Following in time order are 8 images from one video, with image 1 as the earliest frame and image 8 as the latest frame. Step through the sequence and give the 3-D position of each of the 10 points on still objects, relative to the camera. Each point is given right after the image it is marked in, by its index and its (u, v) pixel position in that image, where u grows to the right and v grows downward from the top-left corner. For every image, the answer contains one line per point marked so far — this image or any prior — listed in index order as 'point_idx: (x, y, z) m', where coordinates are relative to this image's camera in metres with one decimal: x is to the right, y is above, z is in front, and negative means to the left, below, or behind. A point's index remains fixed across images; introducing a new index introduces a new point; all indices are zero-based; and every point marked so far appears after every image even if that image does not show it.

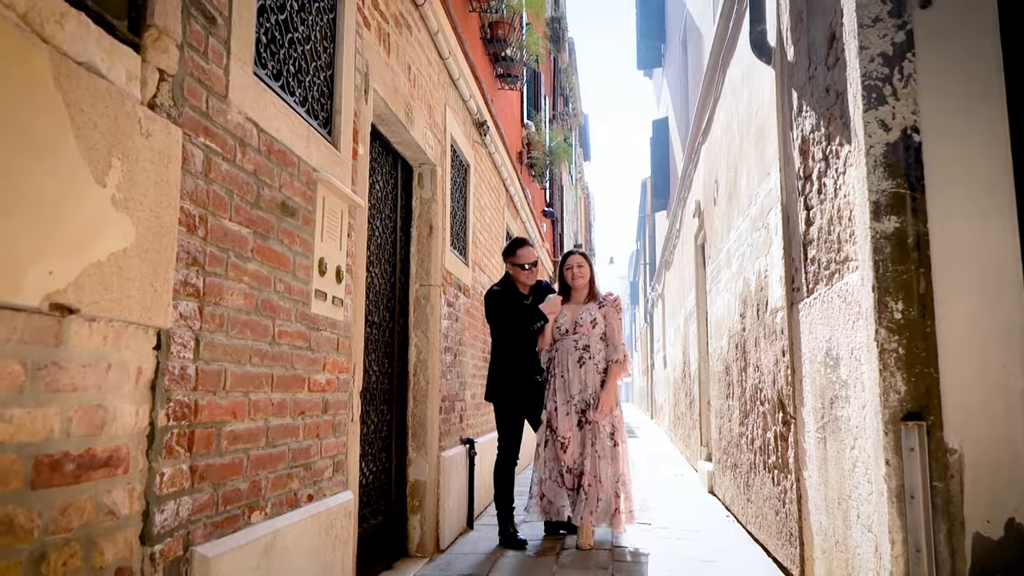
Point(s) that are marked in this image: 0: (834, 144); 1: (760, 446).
0: (+1.3, +0.6, +3.2) m
1: (+1.6, -1.0, +4.9) m
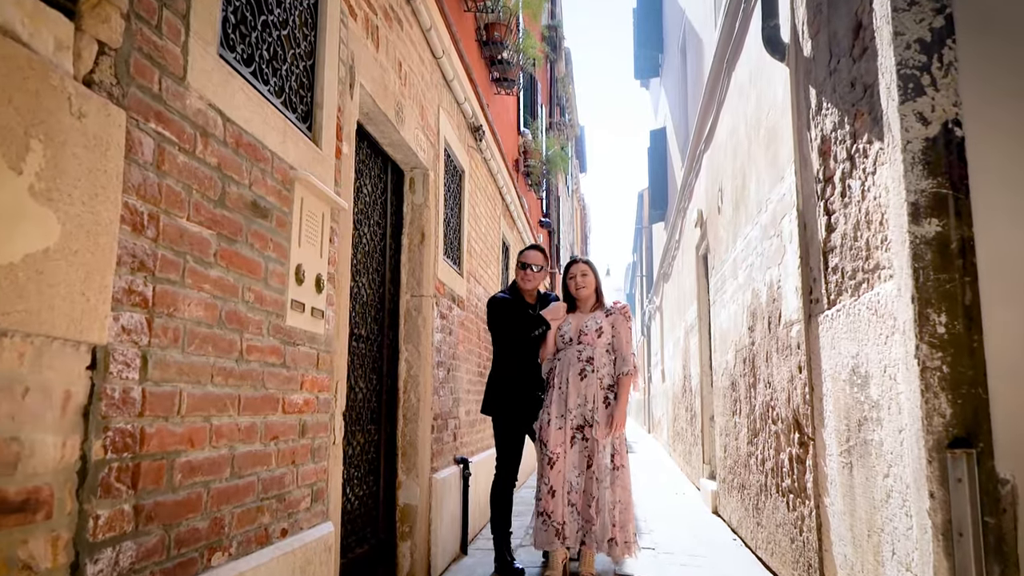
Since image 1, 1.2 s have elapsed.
0: (+1.3, +0.6, +3.0) m
1: (+1.5, -1.1, +4.7) m
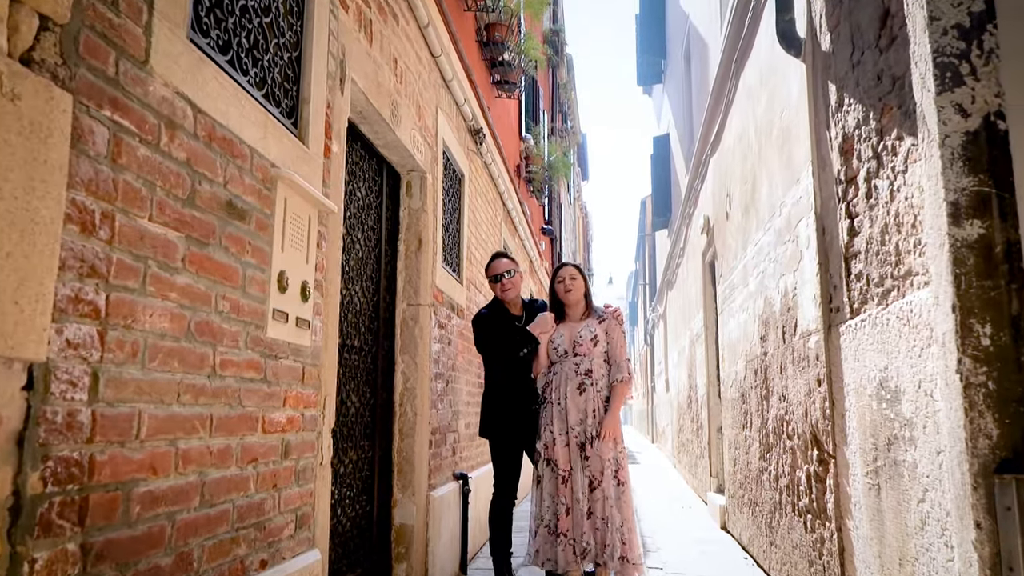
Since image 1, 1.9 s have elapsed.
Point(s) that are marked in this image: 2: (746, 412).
0: (+1.3, +0.5, +2.8) m
1: (+1.6, -1.1, +4.4) m
2: (+1.7, -0.9, +5.8) m
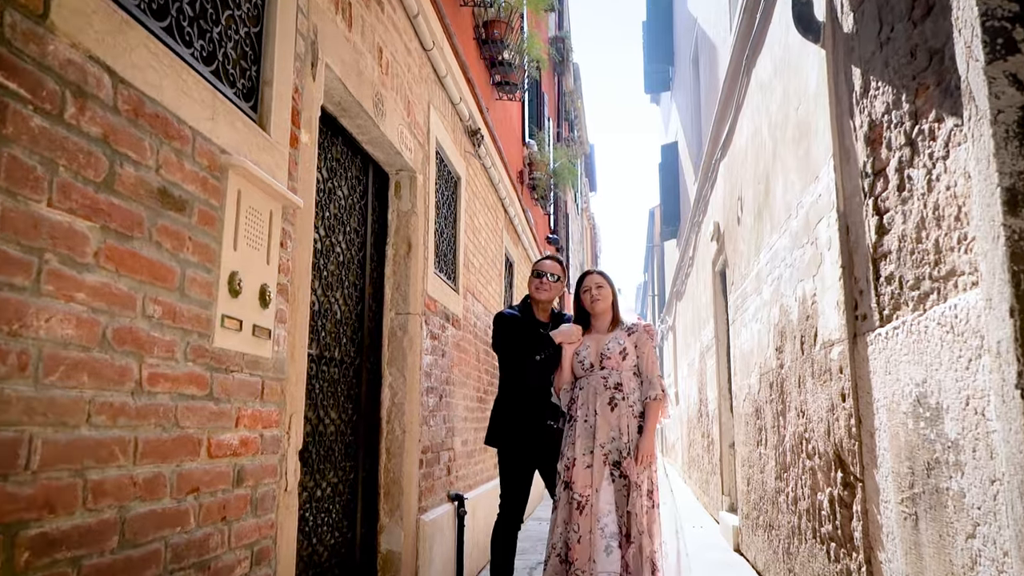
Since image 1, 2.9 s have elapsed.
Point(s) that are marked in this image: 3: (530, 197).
0: (+1.3, +0.5, +2.4) m
1: (+1.5, -1.2, +4.1) m
2: (+1.7, -1.0, +5.5) m
3: (+0.2, +1.2, +10.1) m
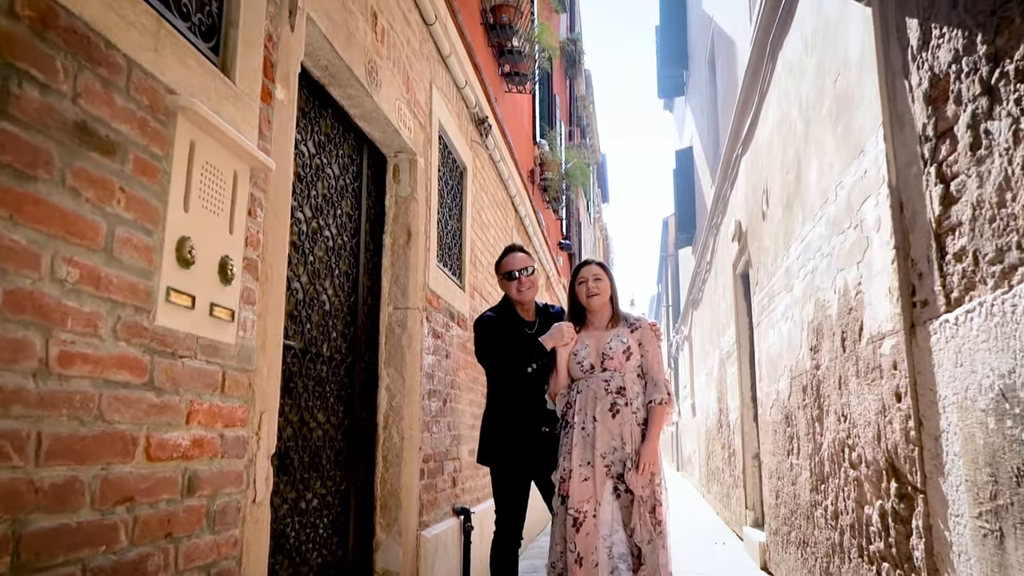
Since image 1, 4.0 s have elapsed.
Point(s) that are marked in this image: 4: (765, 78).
0: (+1.3, +0.6, +2.0) m
1: (+1.6, -1.1, +3.7) m
2: (+1.8, -1.0, +5.0) m
3: (+0.4, +1.1, +9.7) m
4: (+1.9, +1.6, +5.9) m
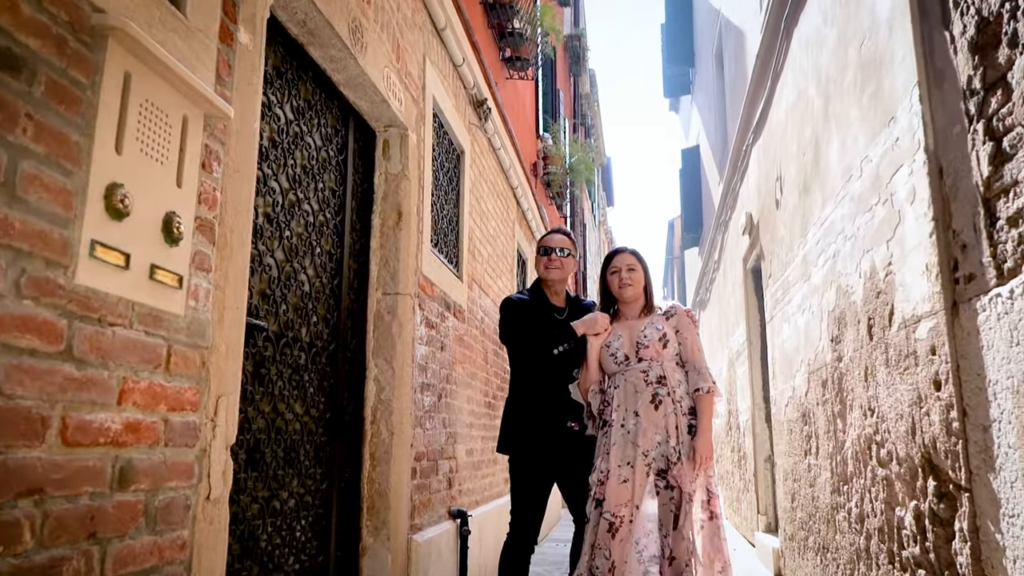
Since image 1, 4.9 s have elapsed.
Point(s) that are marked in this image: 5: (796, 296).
0: (+1.3, +0.7, +1.8) m
1: (+1.6, -1.0, +3.4) m
2: (+1.8, -0.9, +4.7) m
3: (+0.4, +1.1, +9.4) m
4: (+1.9, +1.6, +5.6) m
5: (+1.8, -0.1, +5.0) m
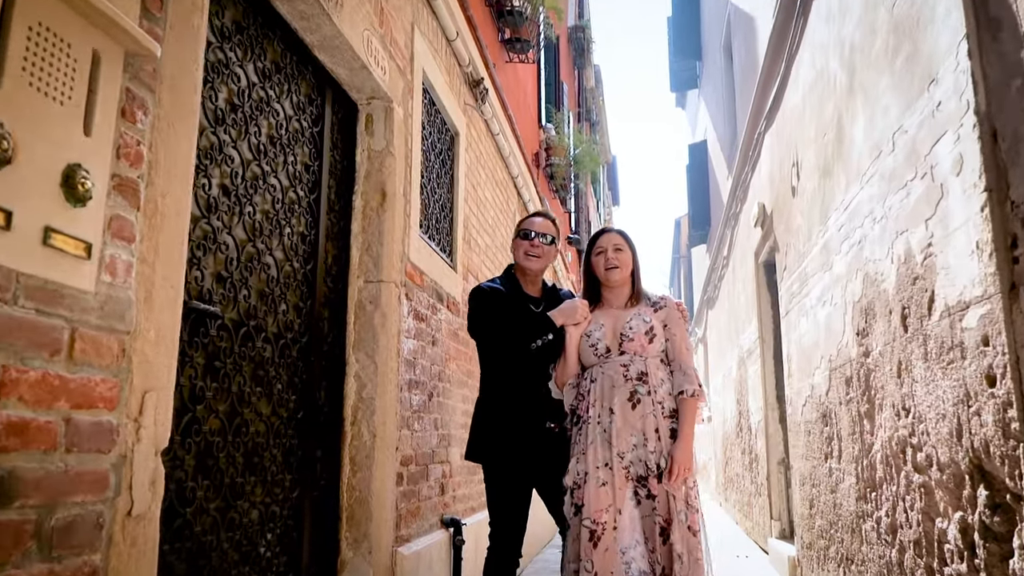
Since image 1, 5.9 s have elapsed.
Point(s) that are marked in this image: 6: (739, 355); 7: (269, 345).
0: (+1.2, +0.7, +1.4) m
1: (+1.6, -1.0, +3.0) m
2: (+1.8, -0.8, +4.4) m
3: (+0.4, +1.2, +9.1) m
4: (+1.9, +1.7, +5.2) m
5: (+1.8, 0.0, +4.7) m
6: (+2.6, -0.8, +8.9) m
7: (-0.8, -0.2, +2.5) m
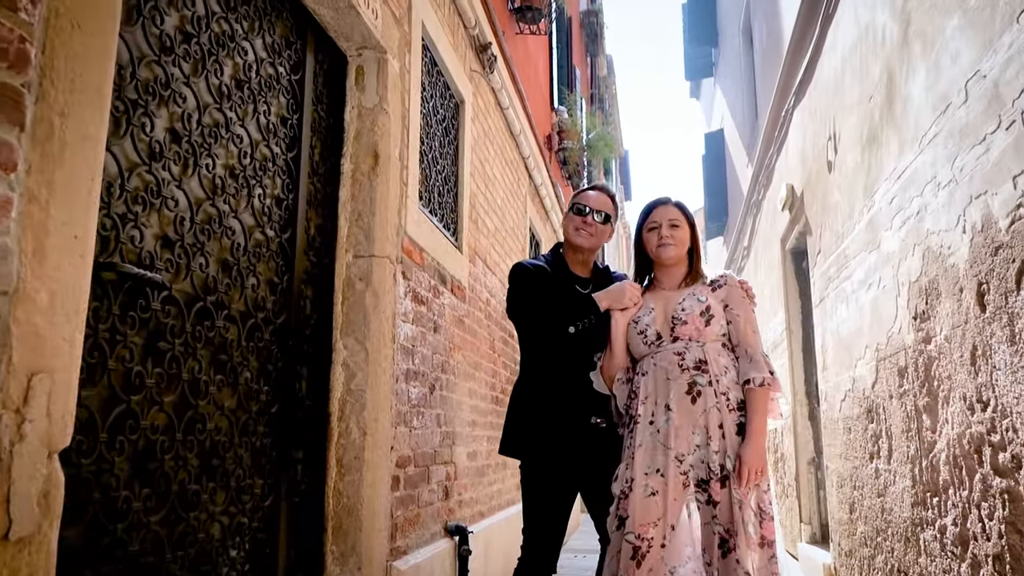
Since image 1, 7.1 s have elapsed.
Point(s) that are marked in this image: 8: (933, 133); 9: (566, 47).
0: (+1.3, +0.8, +1.0) m
1: (+1.6, -0.9, +2.6) m
2: (+1.8, -0.7, +4.0) m
3: (+0.5, +1.3, +8.7) m
4: (+2.0, +1.8, +4.8) m
5: (+1.9, +0.1, +4.2) m
6: (+2.7, -0.7, +8.5) m
7: (-0.8, -0.1, +2.1) m
8: (+1.6, +0.6, +3.0) m
9: (+0.6, +2.9, +9.2) m
